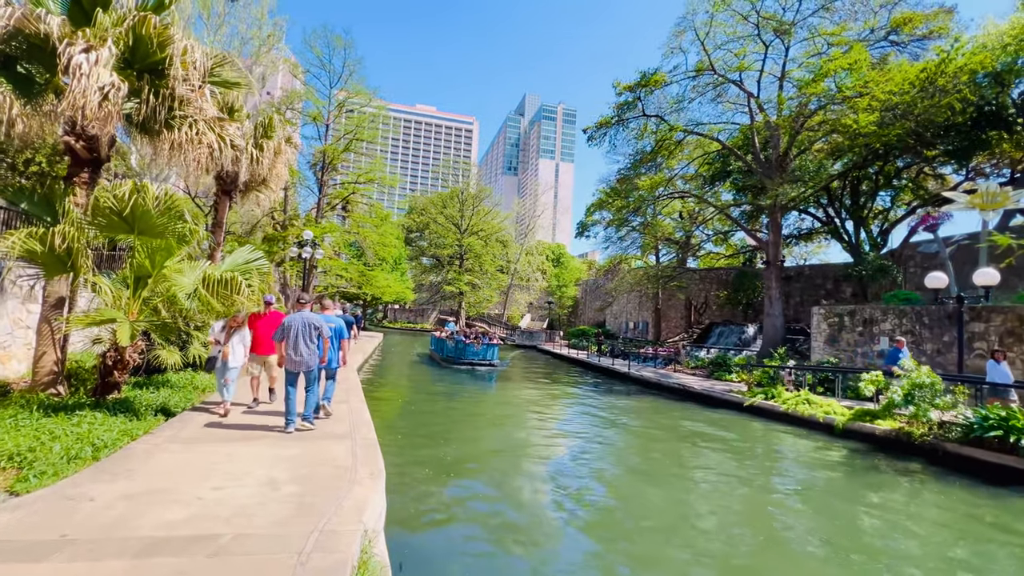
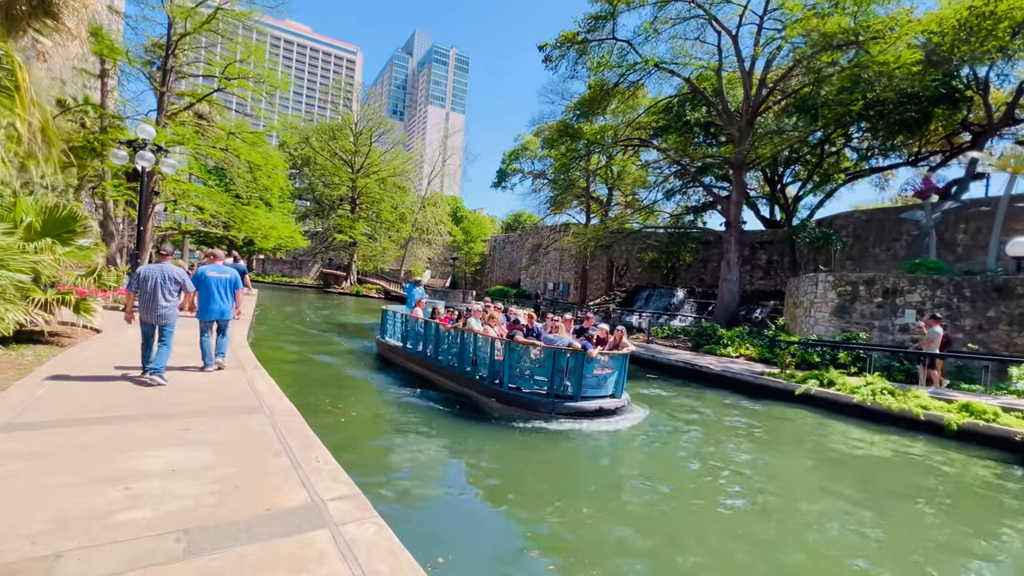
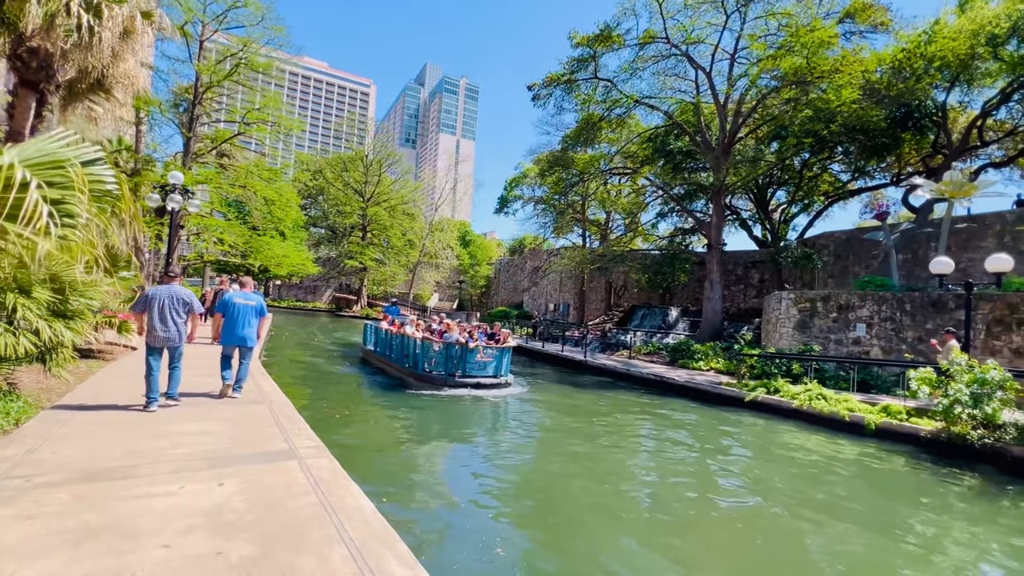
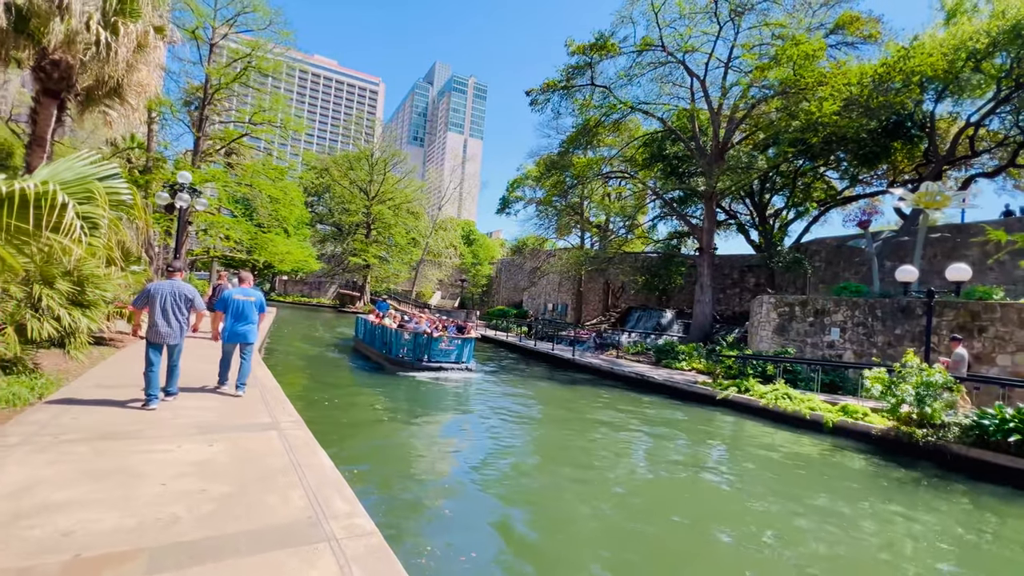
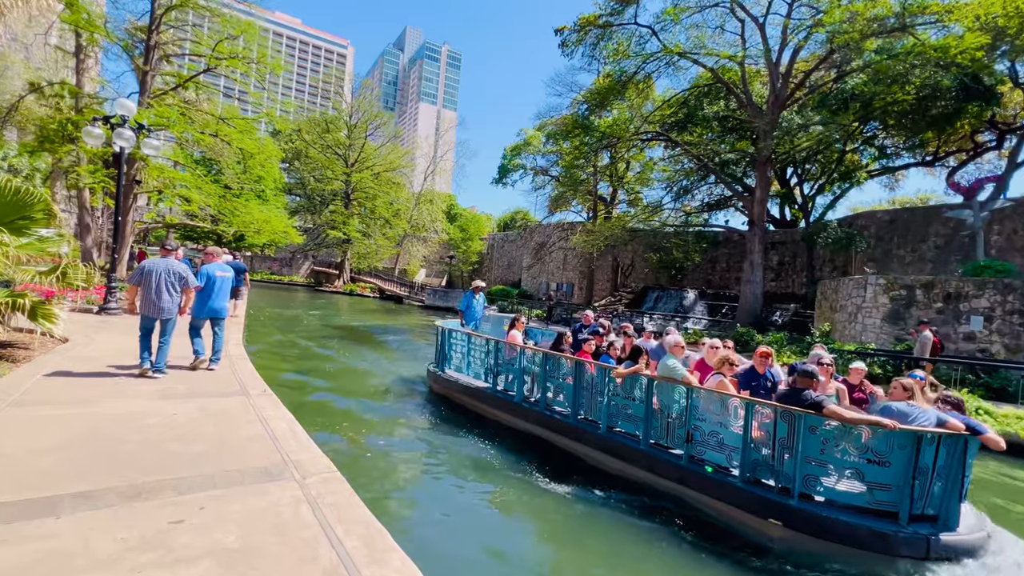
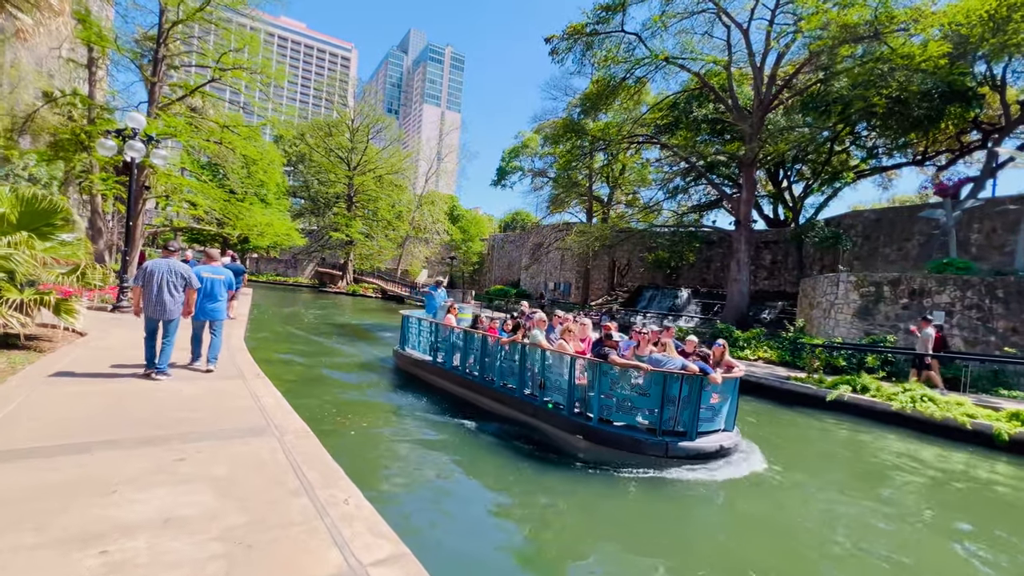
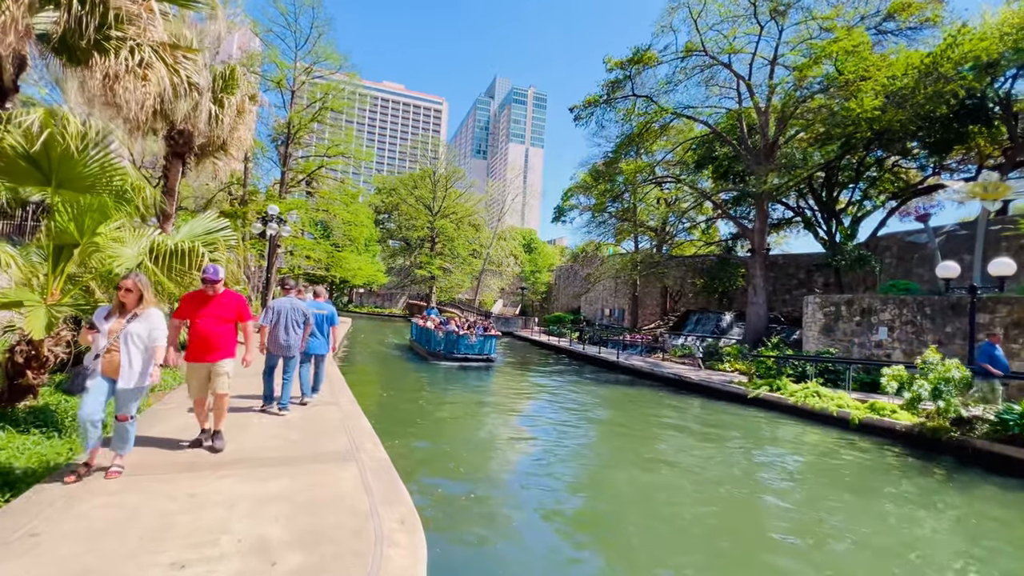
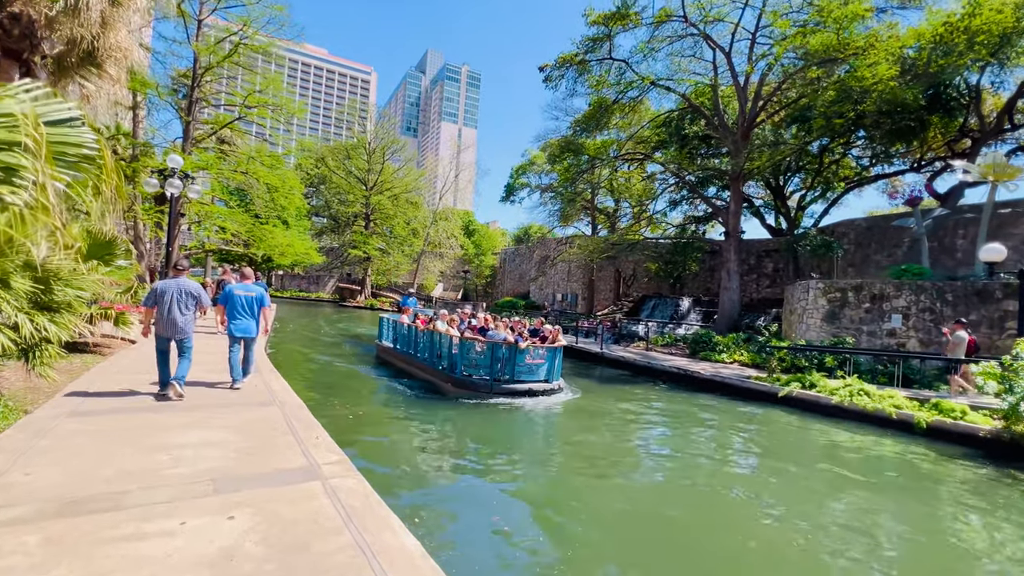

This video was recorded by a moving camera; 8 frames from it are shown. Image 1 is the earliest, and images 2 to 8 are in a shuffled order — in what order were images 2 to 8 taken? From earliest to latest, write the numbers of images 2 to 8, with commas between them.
7, 4, 3, 8, 2, 6, 5
